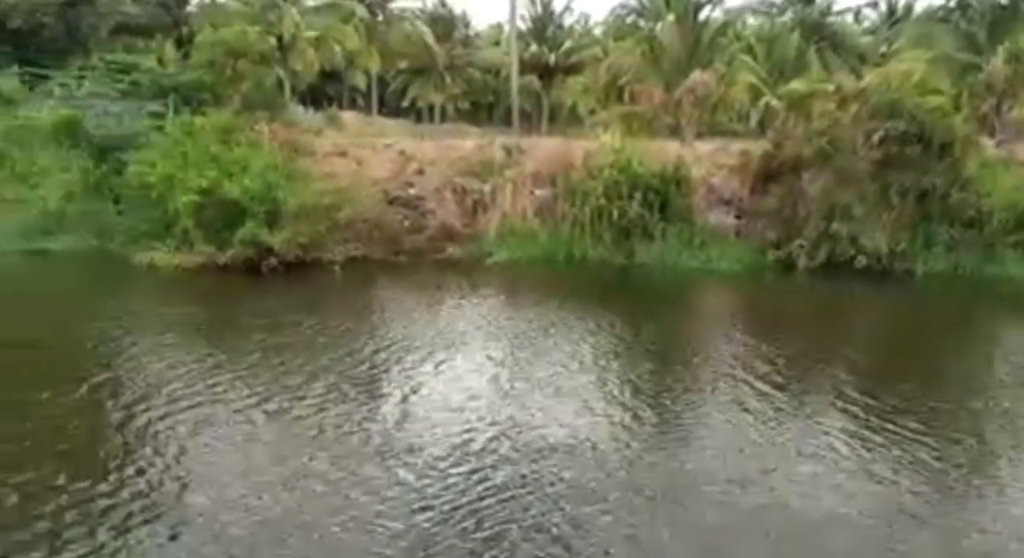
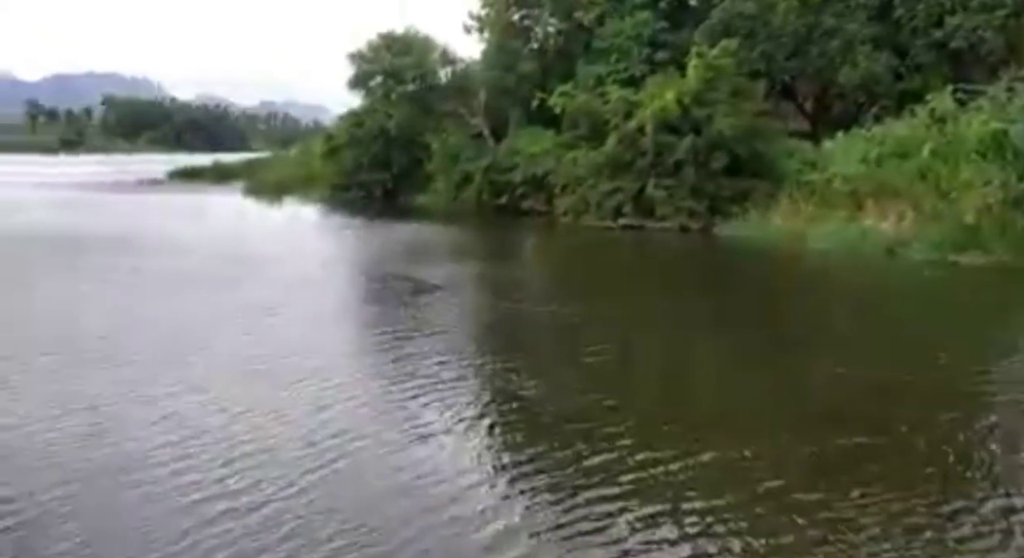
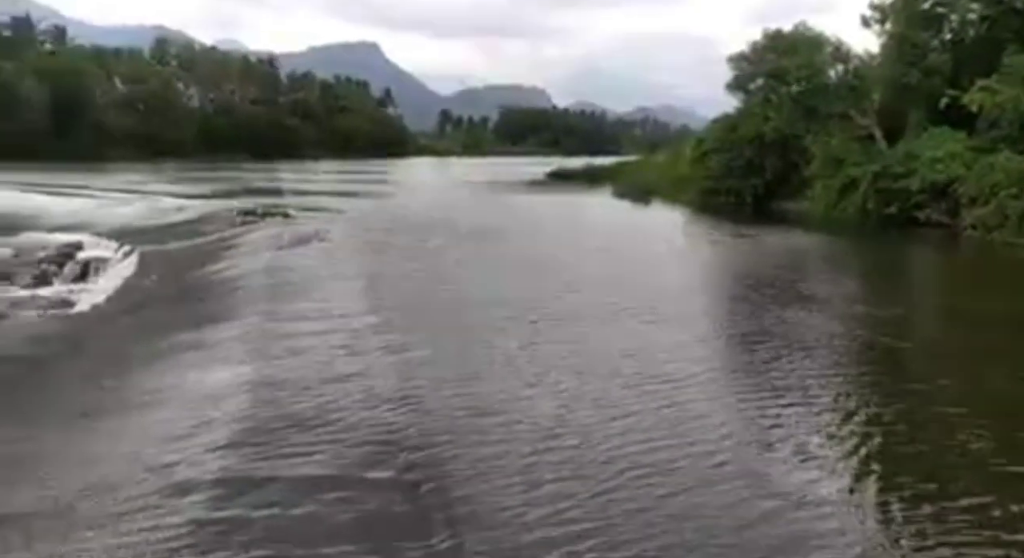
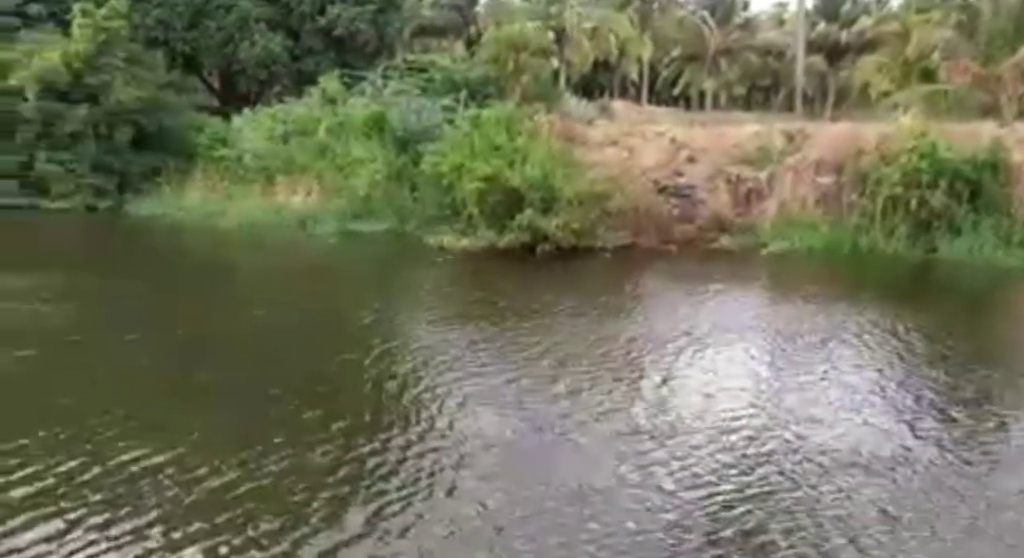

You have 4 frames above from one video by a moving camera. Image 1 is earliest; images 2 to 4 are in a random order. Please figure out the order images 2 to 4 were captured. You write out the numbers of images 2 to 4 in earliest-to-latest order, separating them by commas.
4, 2, 3
